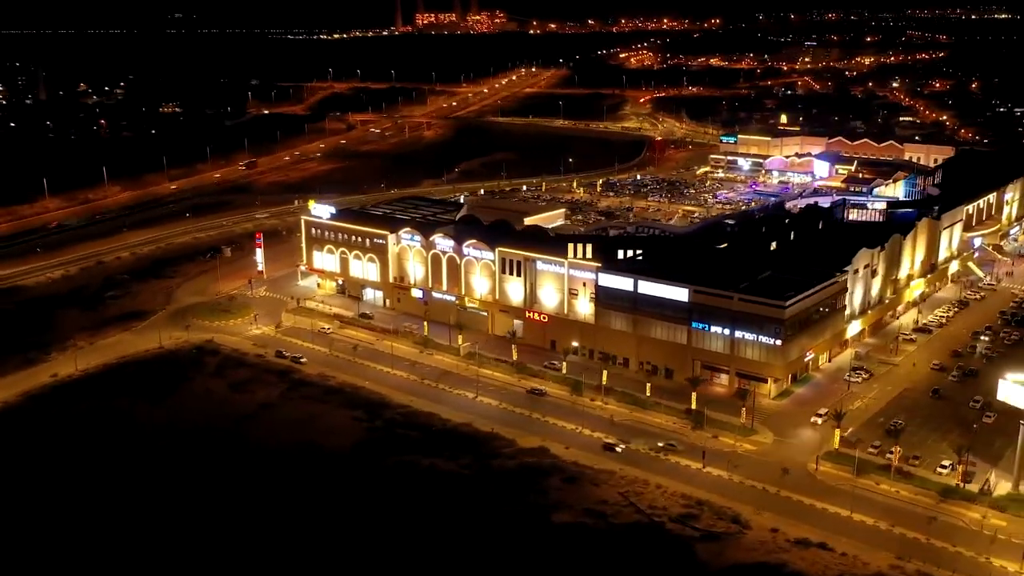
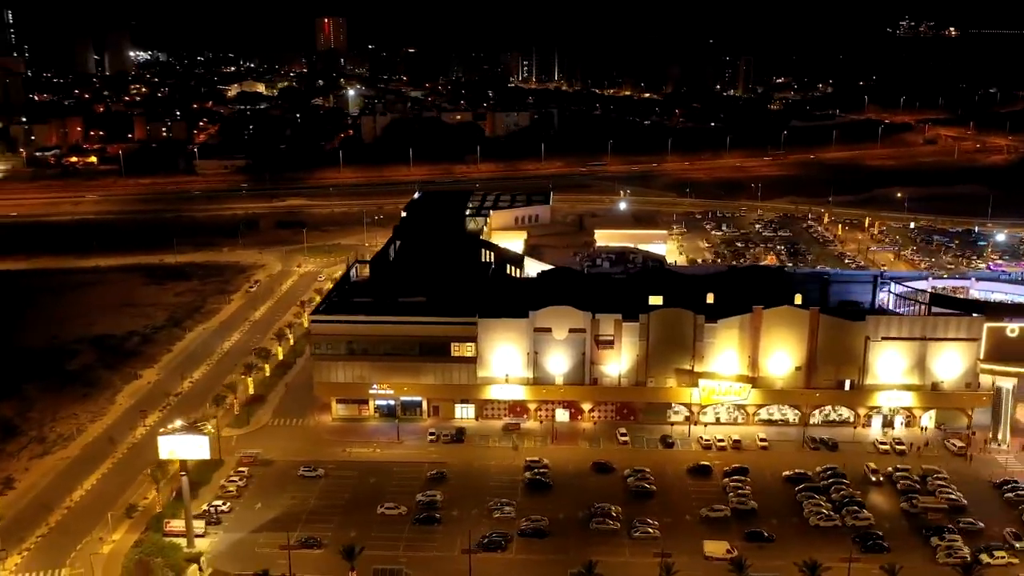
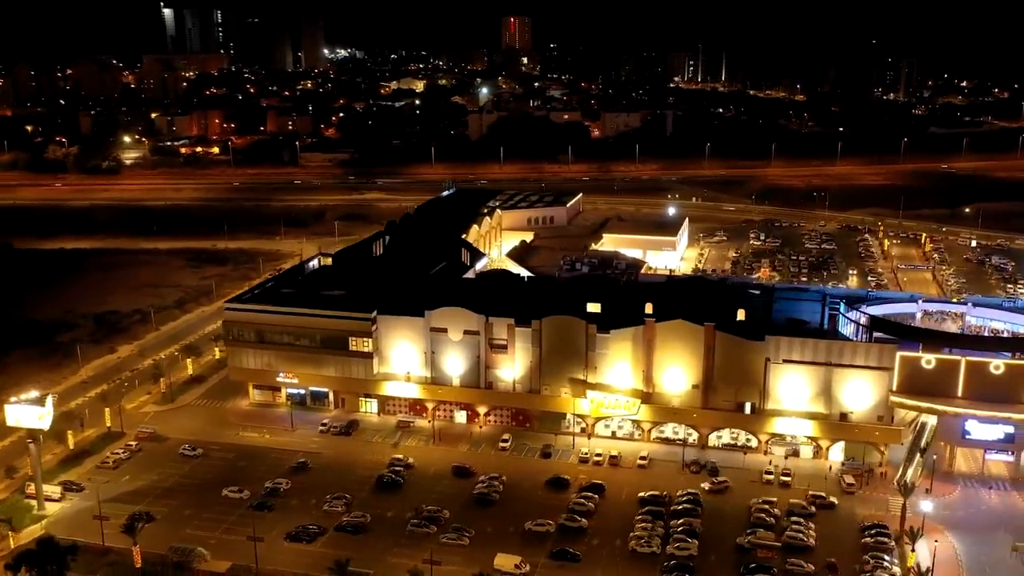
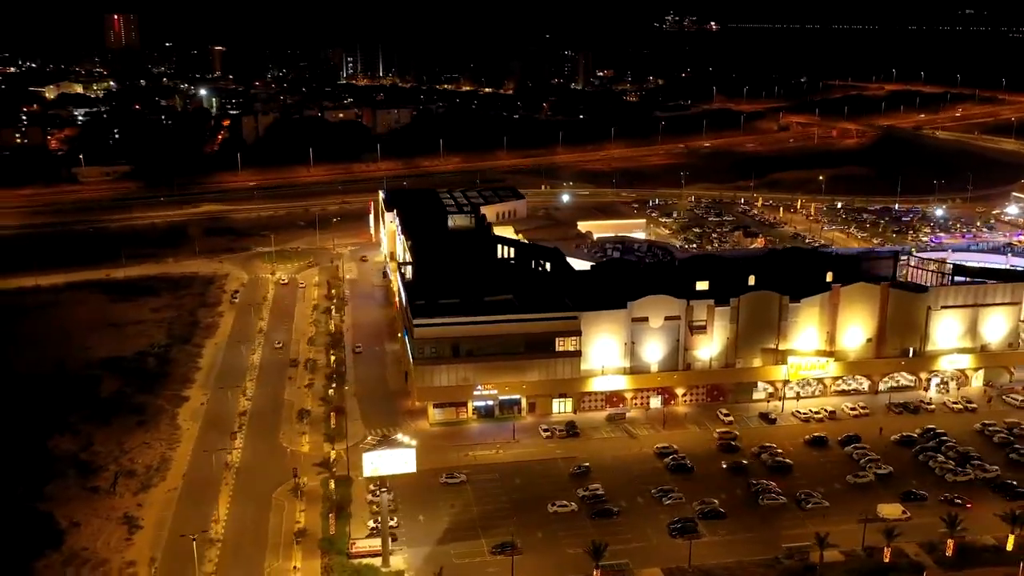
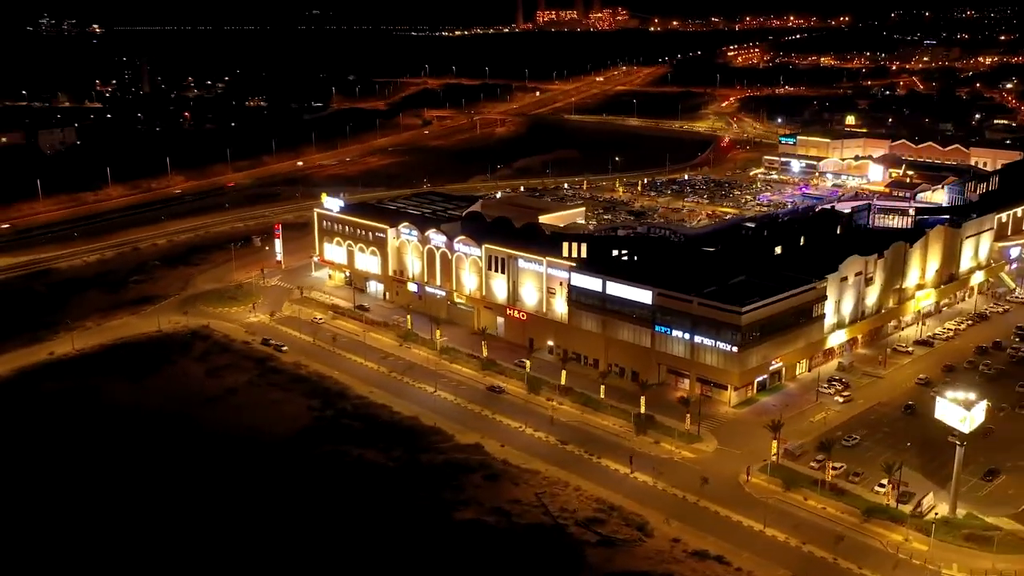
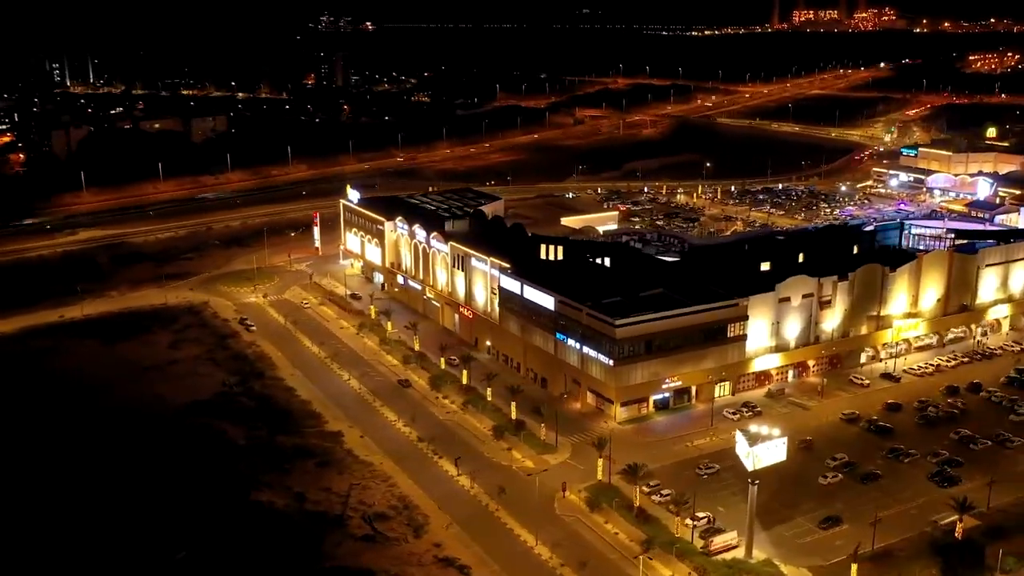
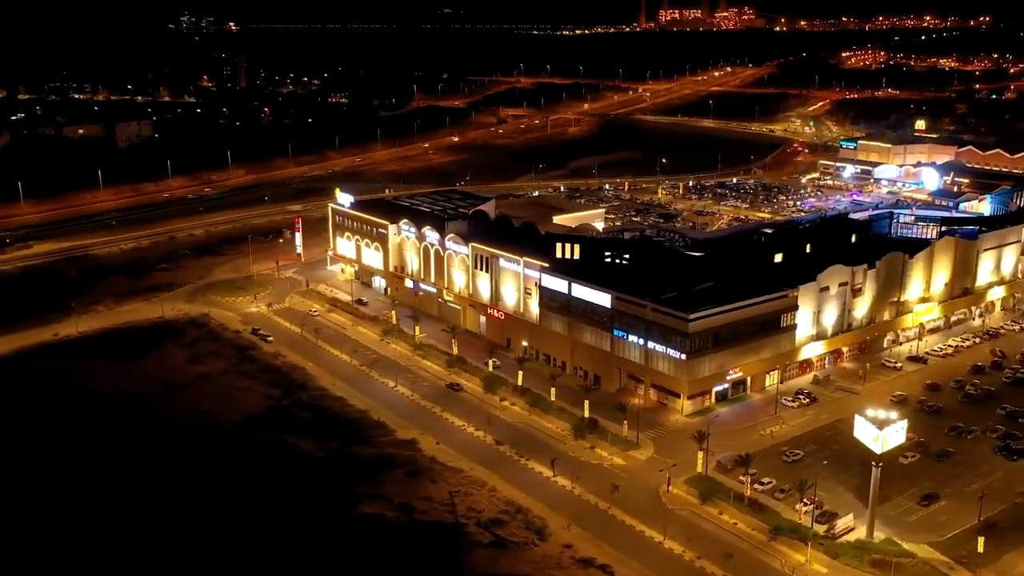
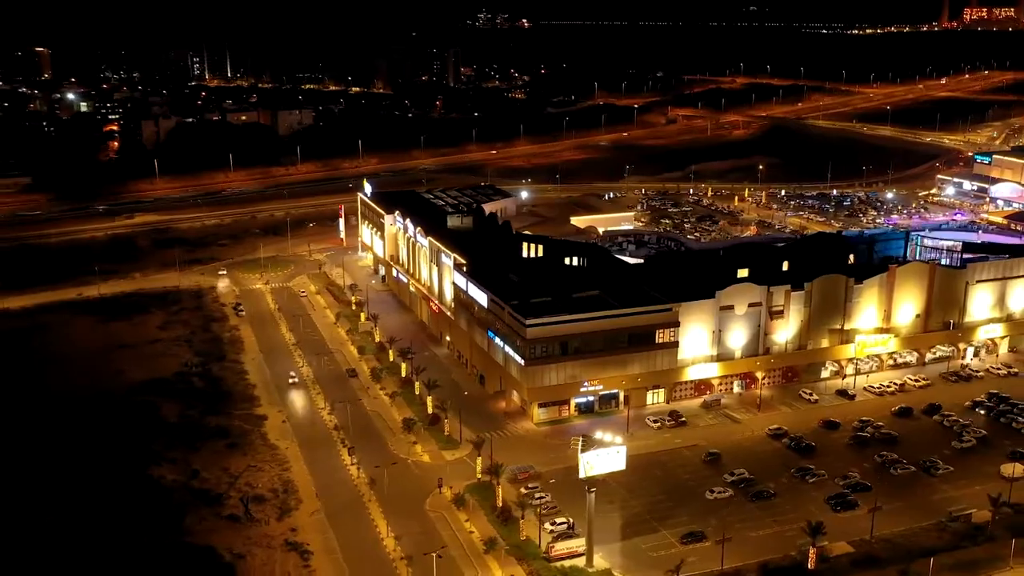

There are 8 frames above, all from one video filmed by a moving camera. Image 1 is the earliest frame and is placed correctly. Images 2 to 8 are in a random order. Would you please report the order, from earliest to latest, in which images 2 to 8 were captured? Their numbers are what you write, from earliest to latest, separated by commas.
5, 7, 6, 8, 4, 2, 3
